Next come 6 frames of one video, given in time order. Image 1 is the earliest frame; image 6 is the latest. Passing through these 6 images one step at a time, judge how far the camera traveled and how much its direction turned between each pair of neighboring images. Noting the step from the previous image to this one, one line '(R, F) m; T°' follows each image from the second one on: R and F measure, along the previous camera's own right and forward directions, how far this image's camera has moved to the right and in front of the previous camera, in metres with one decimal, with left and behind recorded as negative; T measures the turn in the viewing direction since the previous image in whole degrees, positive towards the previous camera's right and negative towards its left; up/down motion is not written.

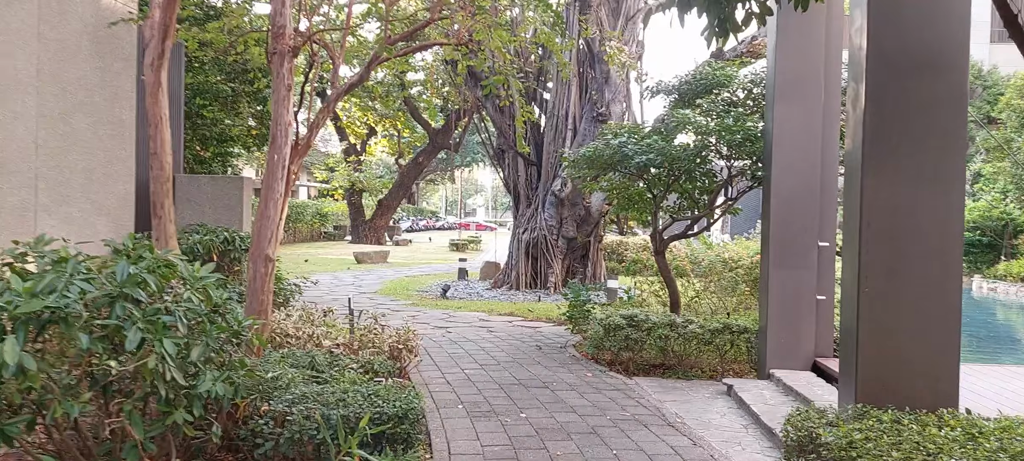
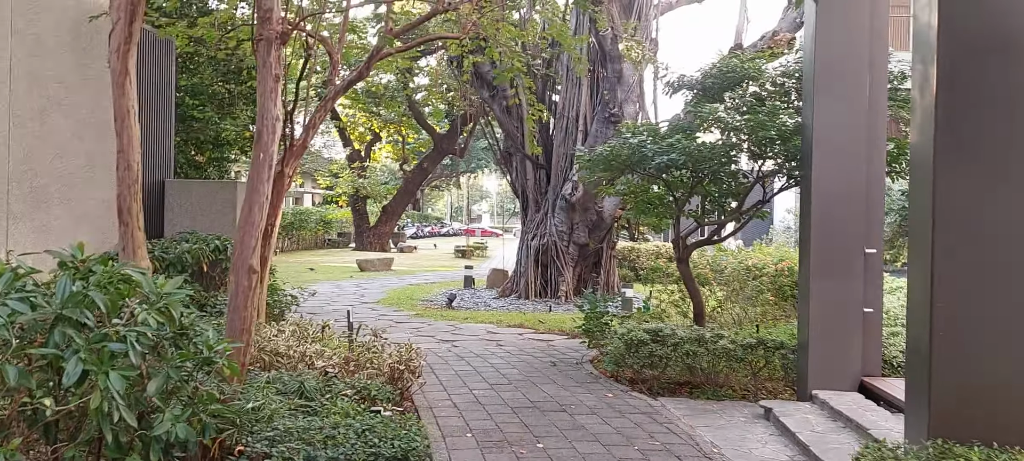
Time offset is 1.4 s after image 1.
(0.0, +0.5) m; 0°
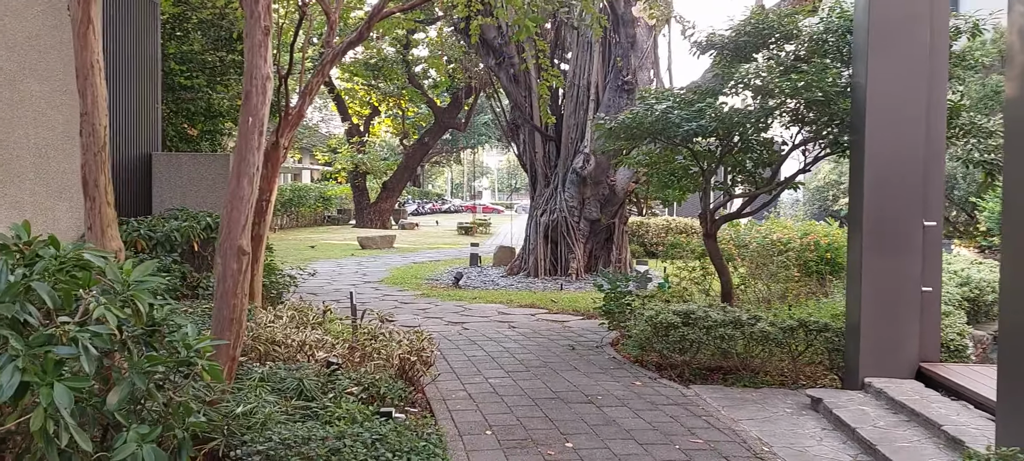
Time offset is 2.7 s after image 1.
(-0.1, +0.5) m; 0°
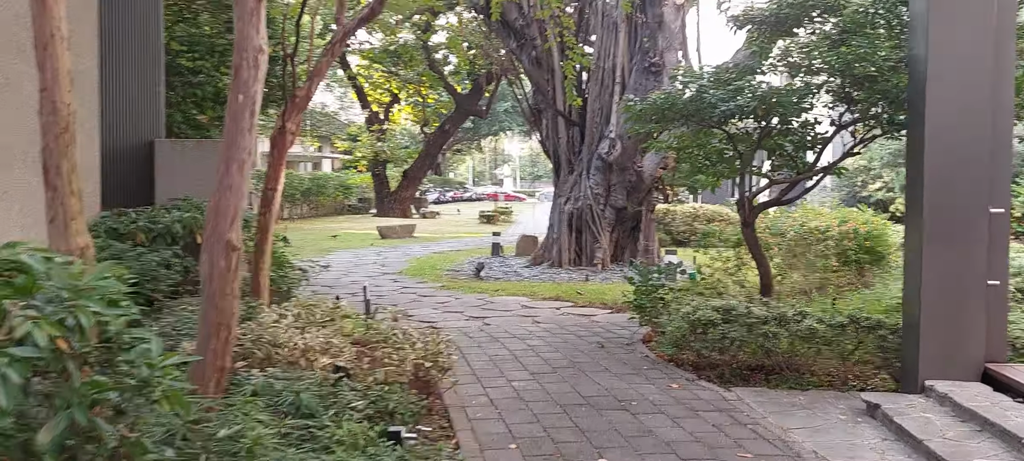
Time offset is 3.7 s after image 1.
(0.0, +0.4) m; -1°
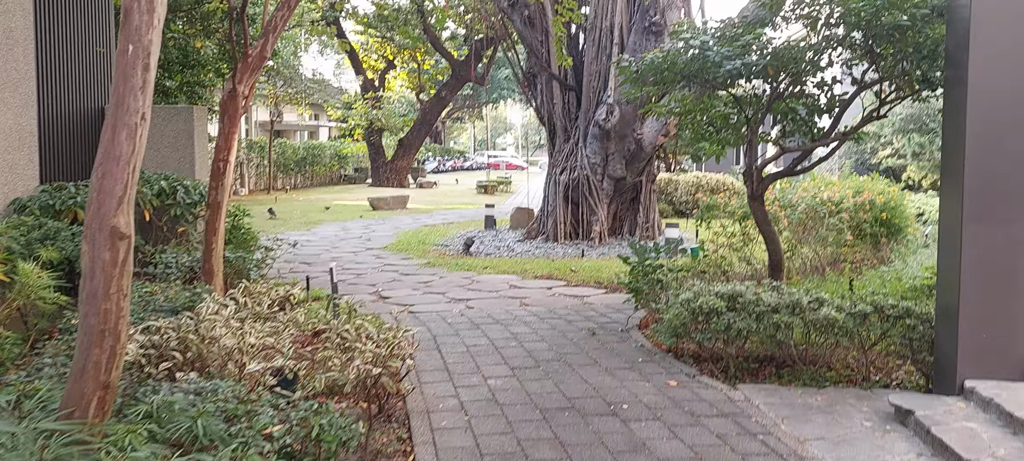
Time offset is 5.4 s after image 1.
(+0.1, +0.6) m; 0°
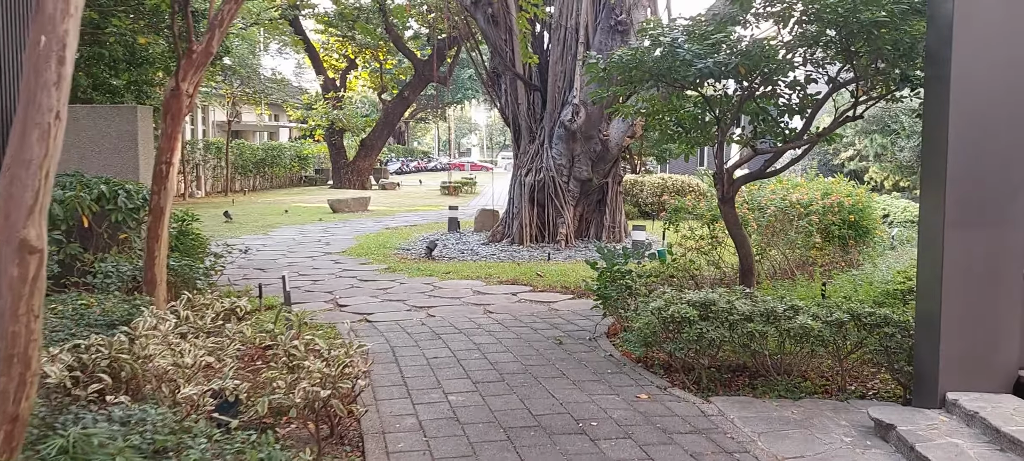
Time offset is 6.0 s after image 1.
(0.0, +0.2) m; +2°
